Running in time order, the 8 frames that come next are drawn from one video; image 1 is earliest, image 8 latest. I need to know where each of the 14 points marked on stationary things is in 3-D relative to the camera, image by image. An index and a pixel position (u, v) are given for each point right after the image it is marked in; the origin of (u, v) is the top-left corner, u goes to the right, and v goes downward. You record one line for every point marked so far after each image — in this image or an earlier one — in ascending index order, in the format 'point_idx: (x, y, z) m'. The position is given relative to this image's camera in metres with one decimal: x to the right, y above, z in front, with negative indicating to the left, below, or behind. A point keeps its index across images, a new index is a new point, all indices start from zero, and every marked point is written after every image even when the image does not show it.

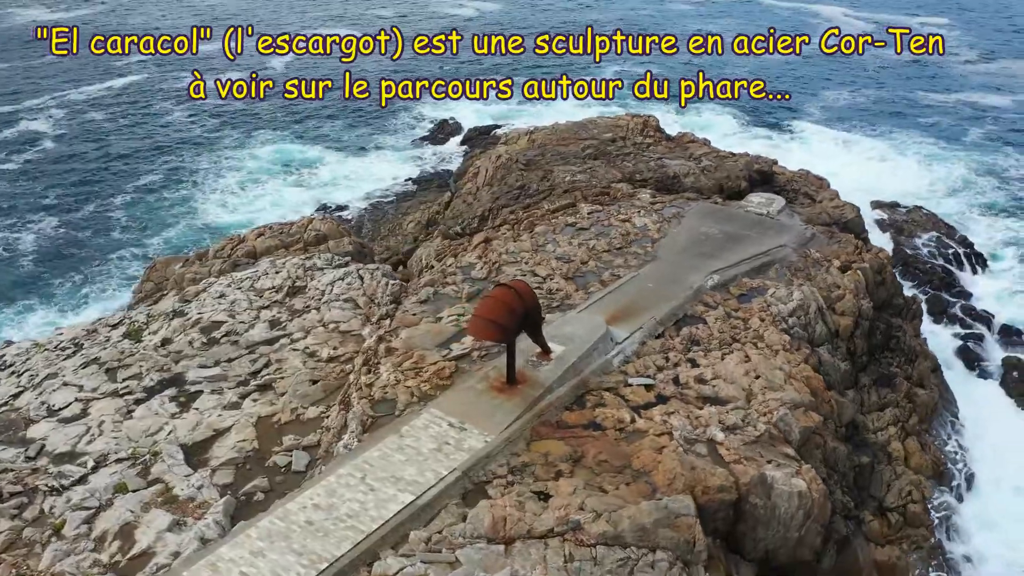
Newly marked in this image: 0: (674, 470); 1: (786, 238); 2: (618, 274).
0: (+1.9, -2.1, +9.7) m
1: (+5.6, +1.1, +16.6) m
2: (+1.9, +0.2, +14.6) m
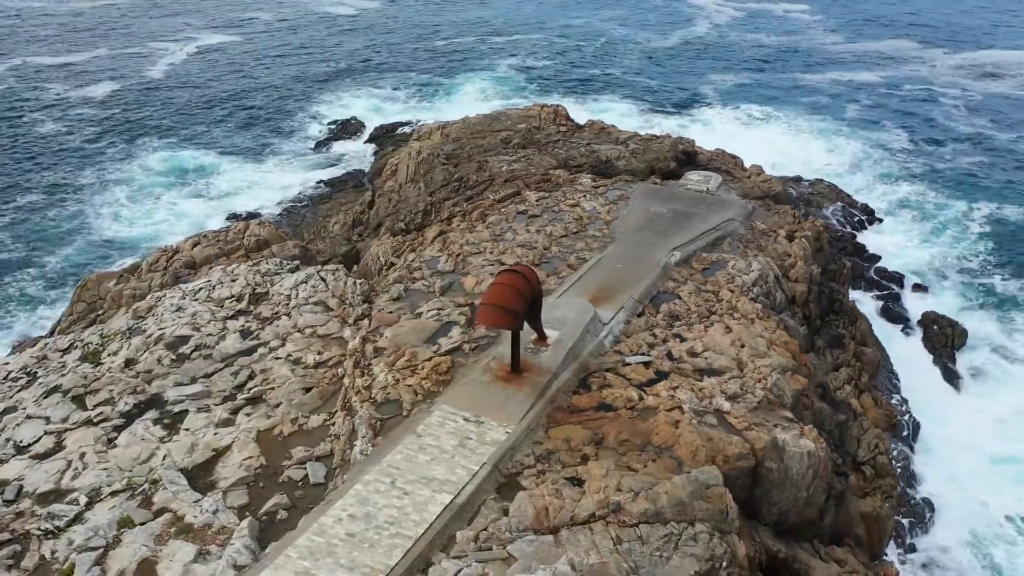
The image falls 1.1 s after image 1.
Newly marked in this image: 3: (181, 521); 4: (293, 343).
0: (+2.2, -1.8, +9.7) m
1: (+4.6, +1.6, +17.0) m
2: (+1.3, +0.5, +14.5) m
3: (-3.2, -2.3, +8.0) m
4: (-3.0, -0.8, +11.2) m
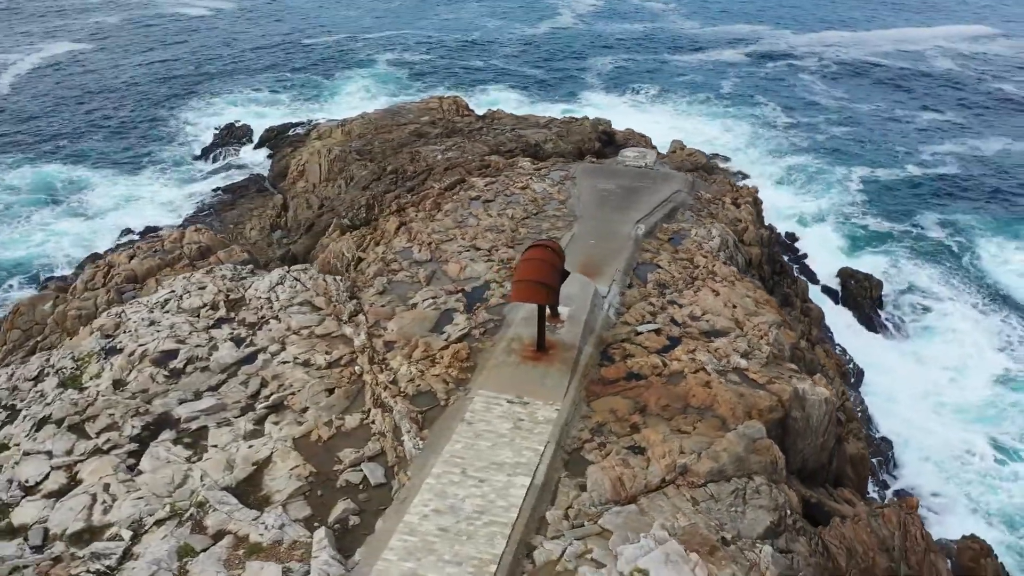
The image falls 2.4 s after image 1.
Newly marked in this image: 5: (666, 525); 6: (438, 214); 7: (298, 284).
0: (+2.6, -1.3, +9.8) m
1: (+3.5, +2.3, +17.4) m
2: (+0.8, +0.9, +14.4) m
3: (-2.3, -2.3, +7.3) m
4: (-2.8, -0.7, +10.4) m
5: (+1.5, -2.3, +7.8) m
6: (-1.4, +1.4, +15.3) m
7: (-3.2, +0.1, +12.3) m
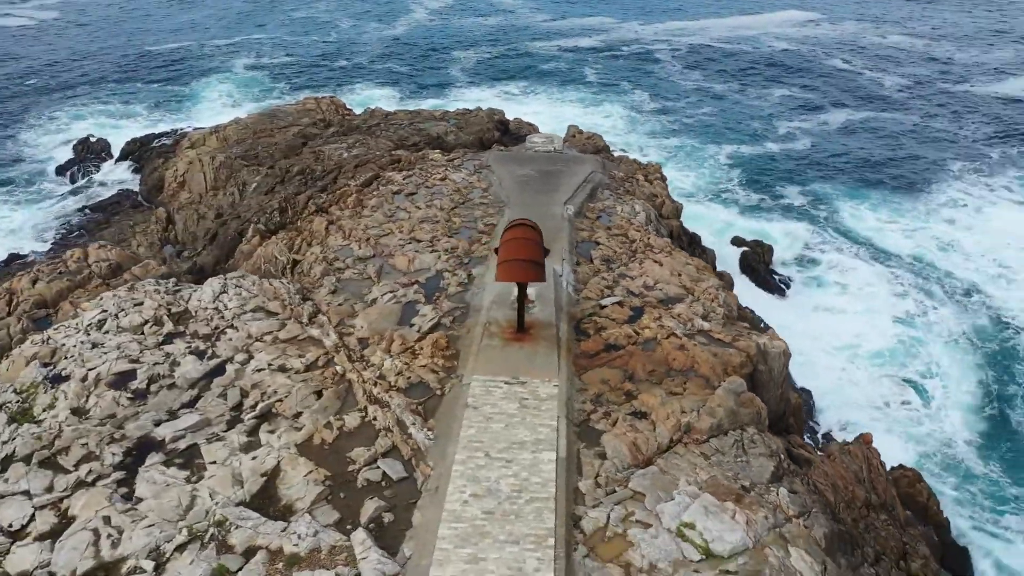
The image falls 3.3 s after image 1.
0: (+2.5, -0.9, +10.2) m
1: (+1.7, +2.7, +17.8) m
2: (-0.4, +1.1, +14.4) m
3: (-1.9, -2.2, +6.9) m
4: (-3.0, -0.8, +9.9) m
5: (+1.7, -1.9, +8.0) m
6: (-2.7, +1.4, +14.9) m
7: (-3.8, 0.0, +11.6) m
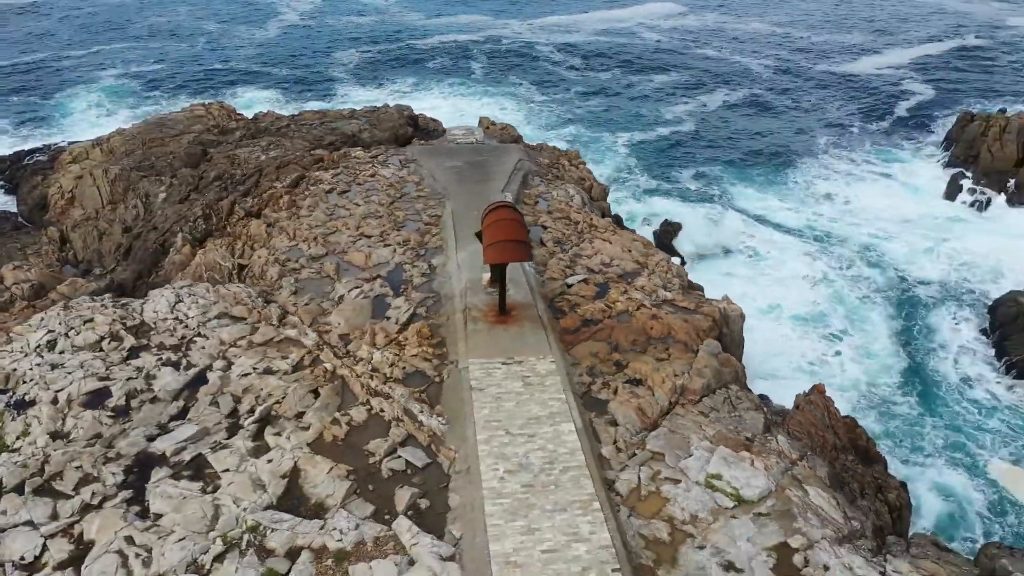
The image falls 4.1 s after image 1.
0: (+2.2, -0.5, +10.6) m
1: (0.0, +3.0, +18.0) m
2: (-1.3, +1.3, +14.3) m
3: (-1.5, -2.1, +6.7) m
4: (-3.1, -0.8, +9.5) m
5: (+1.9, -1.5, +8.4) m
6: (-3.7, +1.4, +14.6) m
7: (-4.2, -0.1, +11.1) m
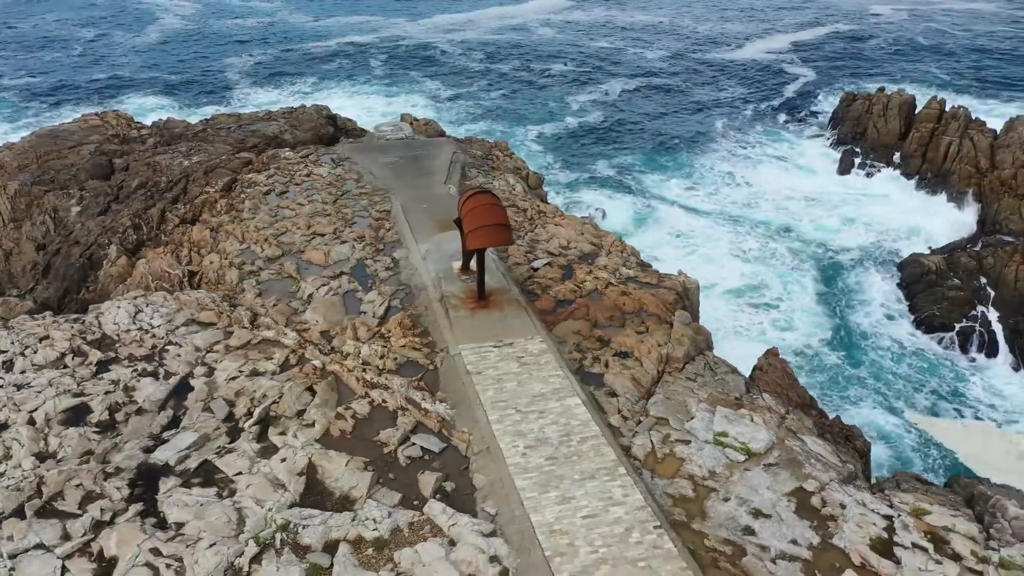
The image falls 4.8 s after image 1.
0: (+1.9, -0.1, +11.0) m
1: (-1.5, +3.1, +18.1) m
2: (-2.2, +1.4, +14.2) m
3: (-1.2, -2.0, +6.7) m
4: (-3.2, -0.8, +9.2) m
5: (+1.9, -1.2, +8.7) m
6: (-4.6, +1.3, +14.1) m
7: (-4.6, -0.3, +10.6) m
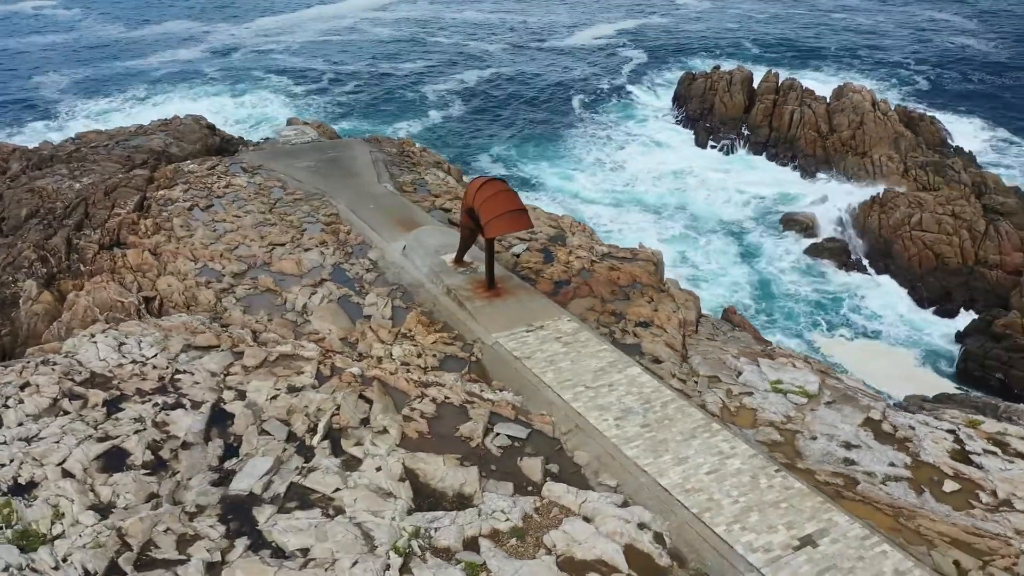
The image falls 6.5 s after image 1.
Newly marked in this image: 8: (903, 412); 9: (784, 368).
0: (+1.8, +0.3, +11.4) m
1: (-3.3, +3.1, +17.6) m
2: (-3.0, +1.2, +13.7) m
3: (0.0, -1.9, +6.6) m
4: (-2.7, -1.0, +8.6) m
5: (+2.4, -0.8, +9.2) m
6: (-5.3, +0.9, +13.1) m
7: (-4.4, -0.6, +9.7) m
8: (+3.9, -1.2, +8.2) m
9: (+2.9, -0.8, +8.8) m
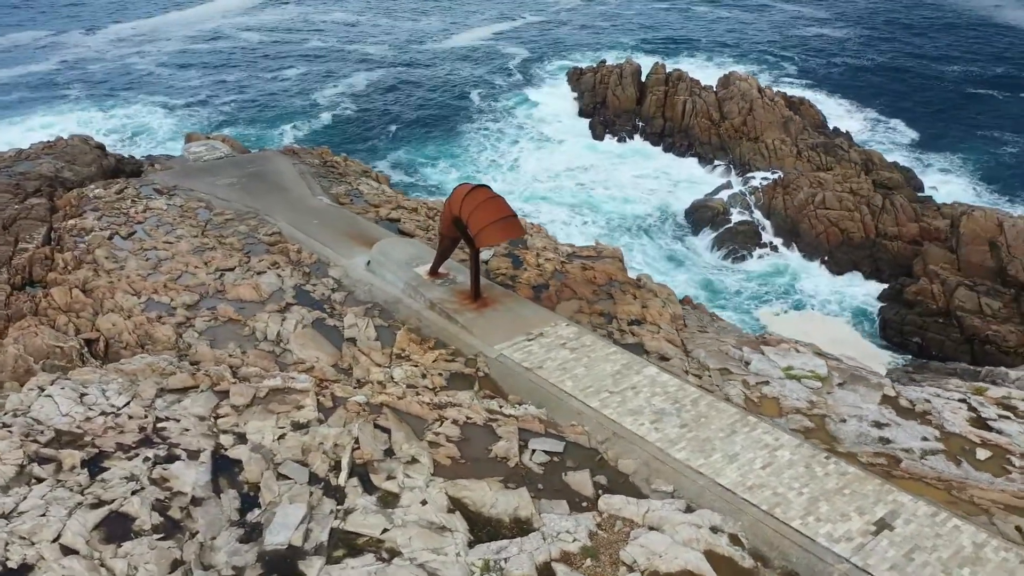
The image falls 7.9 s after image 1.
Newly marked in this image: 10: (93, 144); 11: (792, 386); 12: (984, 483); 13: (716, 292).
0: (+1.4, +0.3, +11.4) m
1: (-4.7, +2.6, +16.7) m
2: (-3.8, +0.9, +12.9) m
3: (+0.5, -2.0, +6.3) m
4: (-2.5, -1.3, +7.9) m
5: (+2.5, -0.7, +9.3) m
6: (-5.9, +0.4, +12.0) m
7: (-4.4, -1.0, +8.7) m
8: (+4.1, -1.0, +8.5) m
9: (+3.0, -0.7, +8.9) m
10: (-9.4, +3.2, +18.7) m
11: (+2.8, -1.0, +8.3) m
12: (+3.9, -1.6, +6.8) m
13: (+4.6, -0.2, +18.6) m
